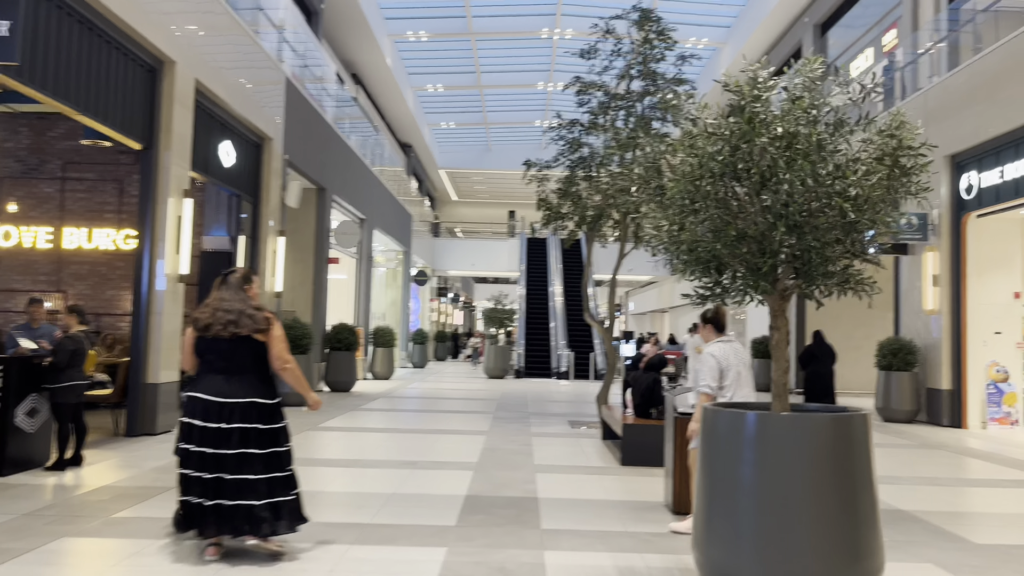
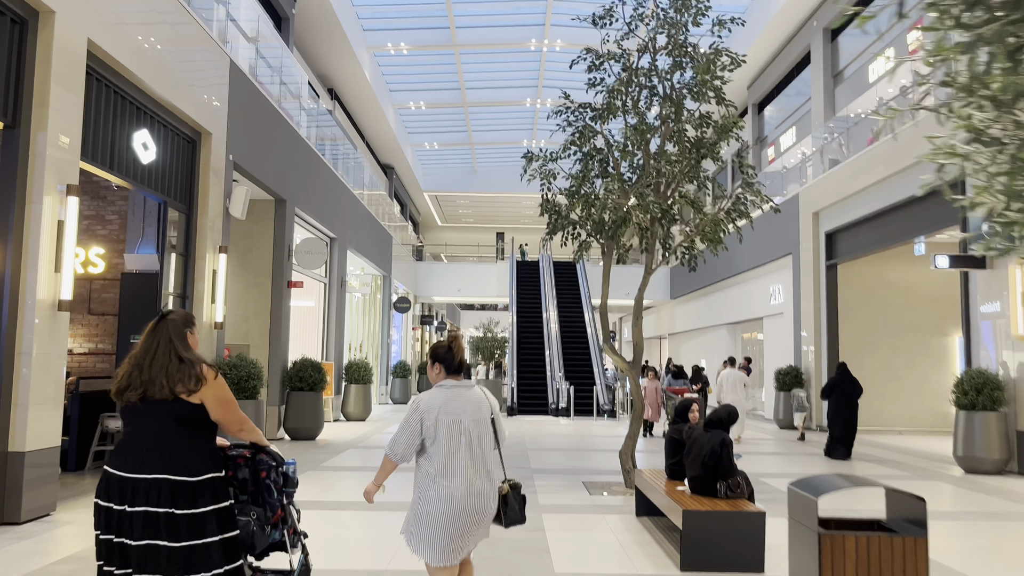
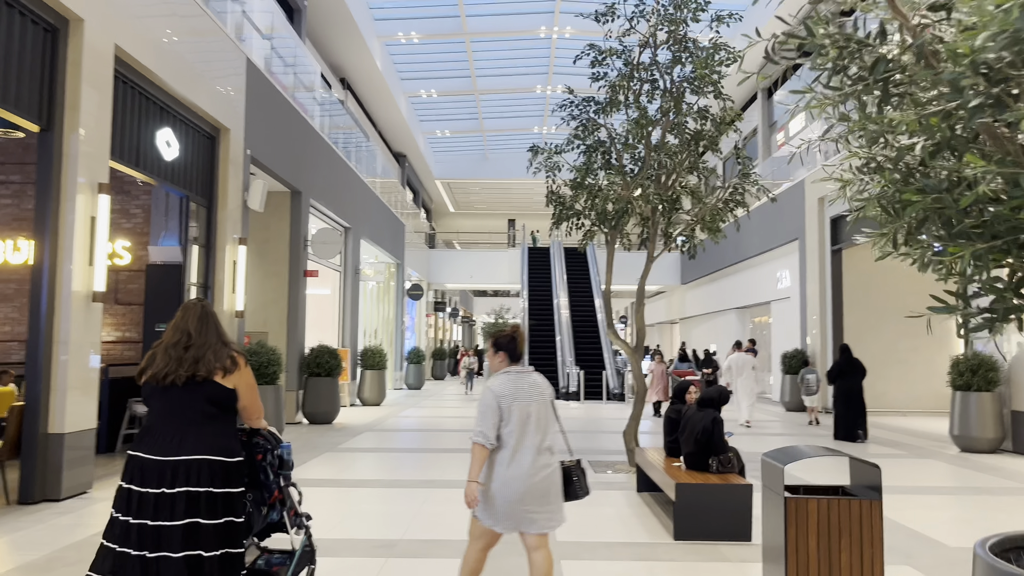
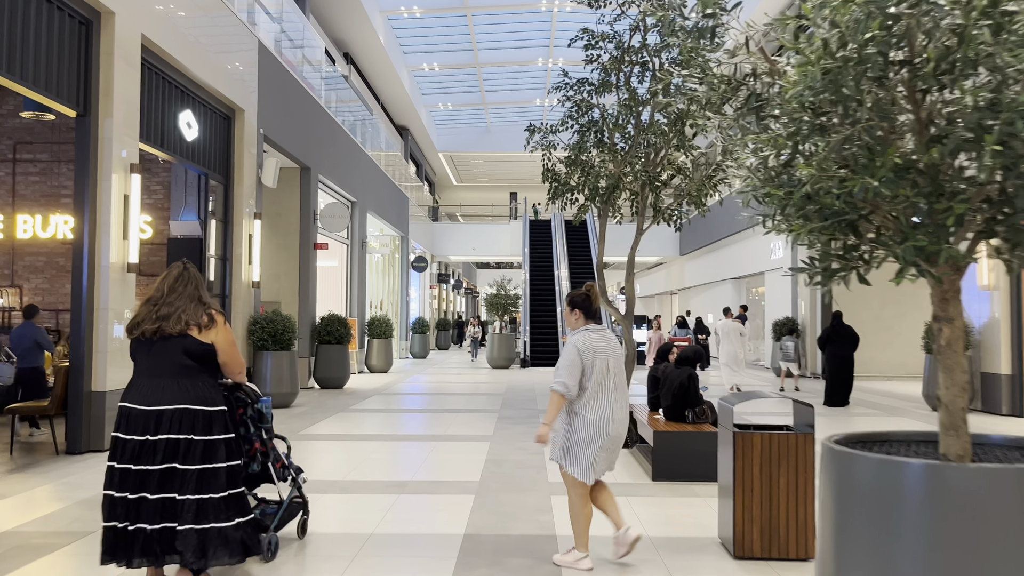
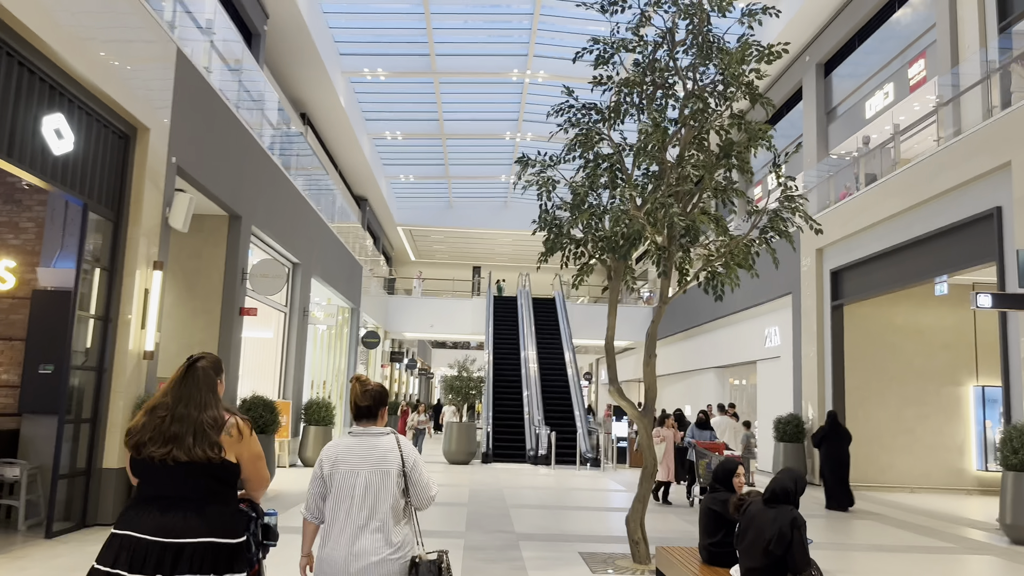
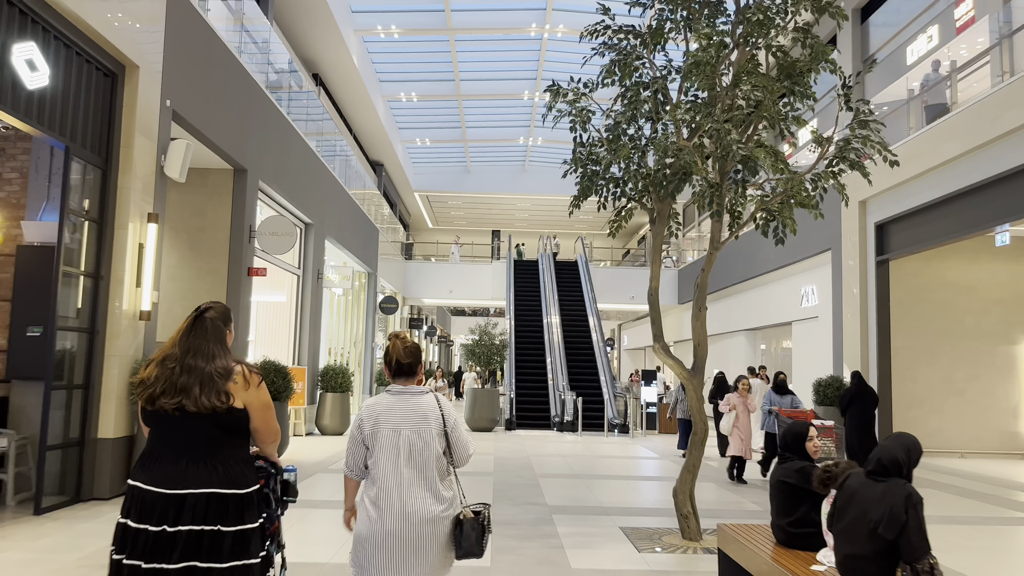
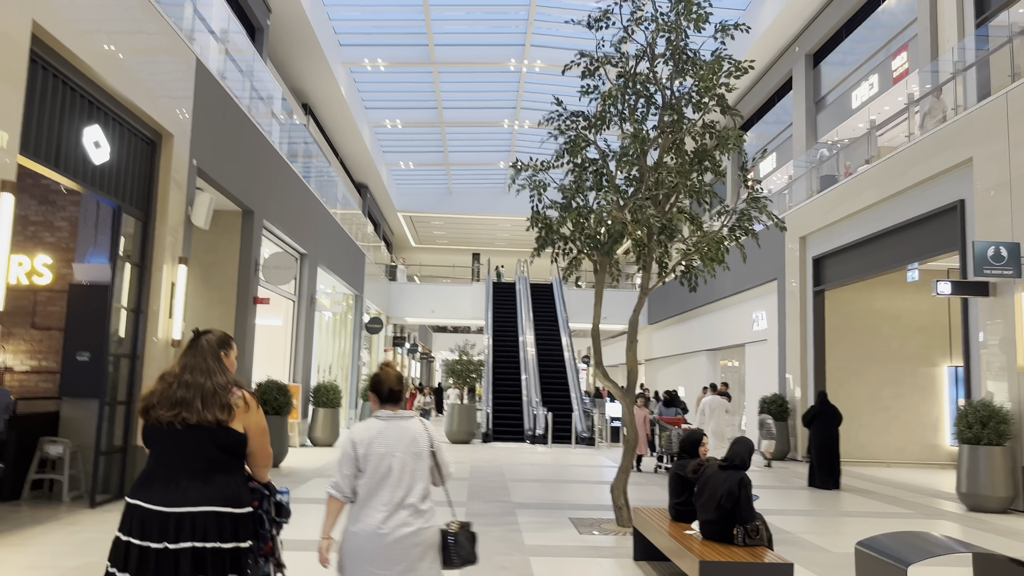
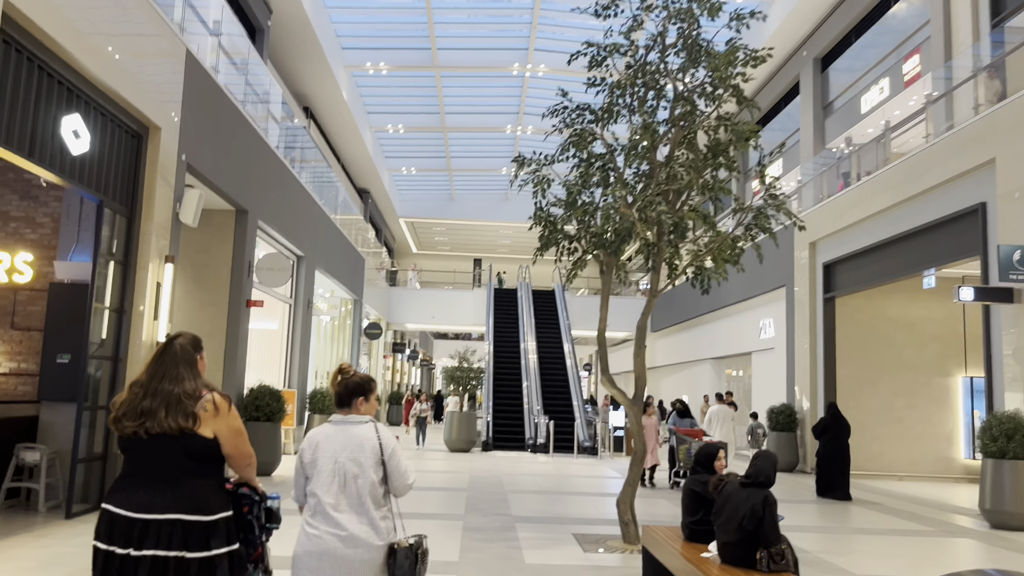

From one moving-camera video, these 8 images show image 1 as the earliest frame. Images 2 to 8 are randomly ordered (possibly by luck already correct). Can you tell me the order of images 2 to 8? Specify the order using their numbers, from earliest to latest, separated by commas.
4, 3, 2, 7, 8, 5, 6
